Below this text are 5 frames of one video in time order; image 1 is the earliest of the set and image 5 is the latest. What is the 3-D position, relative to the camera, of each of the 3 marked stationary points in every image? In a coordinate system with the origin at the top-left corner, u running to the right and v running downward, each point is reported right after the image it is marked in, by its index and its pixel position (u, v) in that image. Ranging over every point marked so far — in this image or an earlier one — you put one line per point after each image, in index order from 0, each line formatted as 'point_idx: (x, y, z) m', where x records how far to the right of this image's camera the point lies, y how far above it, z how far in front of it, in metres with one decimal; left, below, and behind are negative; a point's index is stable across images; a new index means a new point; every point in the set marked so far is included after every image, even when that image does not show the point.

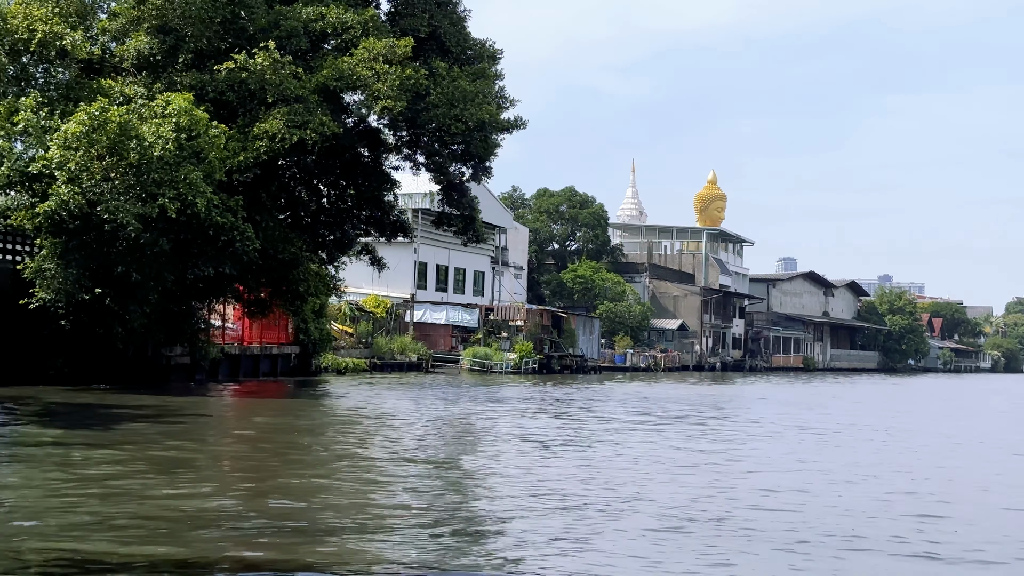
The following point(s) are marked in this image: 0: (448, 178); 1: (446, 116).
0: (-1.2, +1.9, +18.7) m
1: (-1.1, +2.9, +17.9) m
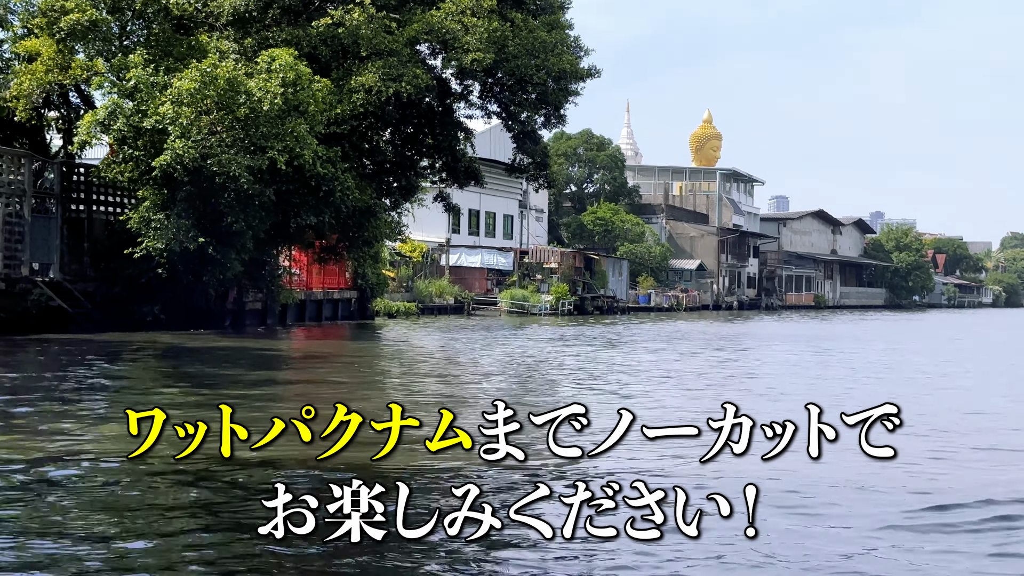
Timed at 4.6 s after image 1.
0: (+0.2, +2.9, +19.4) m
1: (+0.3, +3.8, +18.5) m
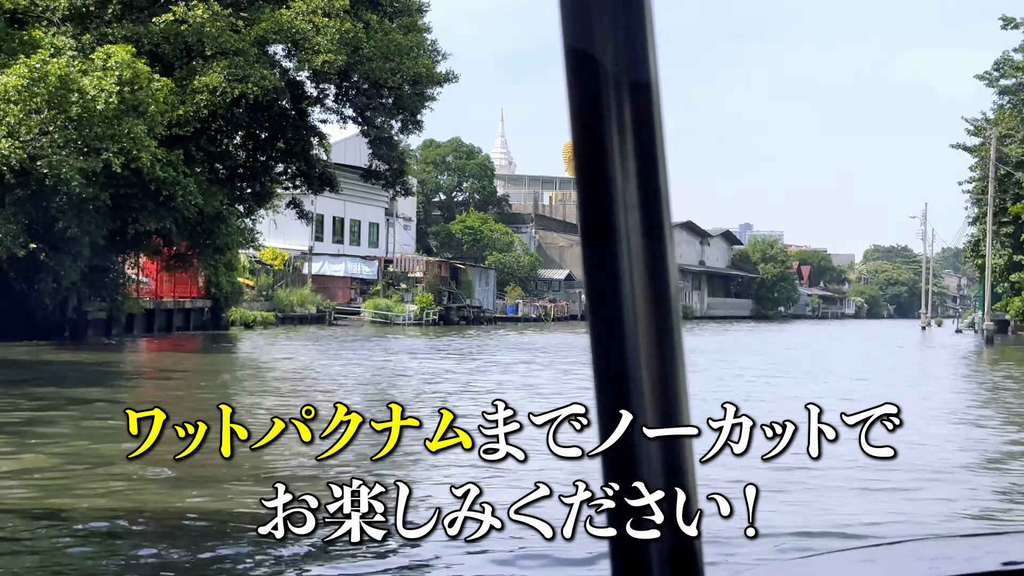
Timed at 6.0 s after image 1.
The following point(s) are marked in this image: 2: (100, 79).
0: (-2.3, +2.7, +19.0) m
1: (-2.2, +3.6, +18.1) m
2: (-5.9, +3.0, +15.5) m
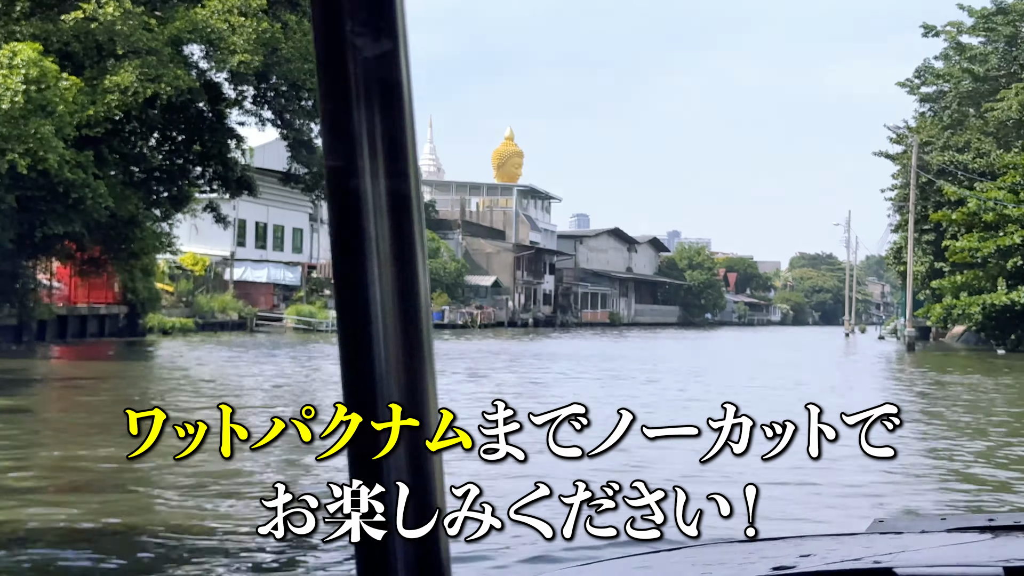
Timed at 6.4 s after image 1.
0: (-3.7, +2.6, +18.7) m
1: (-3.5, +3.5, +17.8) m
2: (-7.0, +2.9, +15.0) m
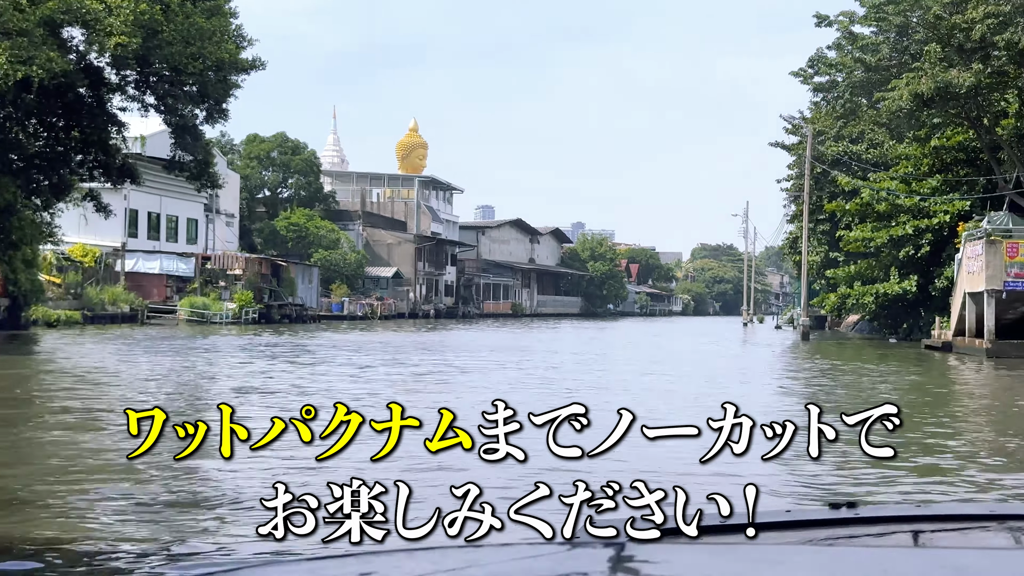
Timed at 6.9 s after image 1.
0: (-5.4, +2.7, +17.9) m
1: (-5.1, +3.7, +17.0) m
2: (-8.4, +3.0, +13.9) m
